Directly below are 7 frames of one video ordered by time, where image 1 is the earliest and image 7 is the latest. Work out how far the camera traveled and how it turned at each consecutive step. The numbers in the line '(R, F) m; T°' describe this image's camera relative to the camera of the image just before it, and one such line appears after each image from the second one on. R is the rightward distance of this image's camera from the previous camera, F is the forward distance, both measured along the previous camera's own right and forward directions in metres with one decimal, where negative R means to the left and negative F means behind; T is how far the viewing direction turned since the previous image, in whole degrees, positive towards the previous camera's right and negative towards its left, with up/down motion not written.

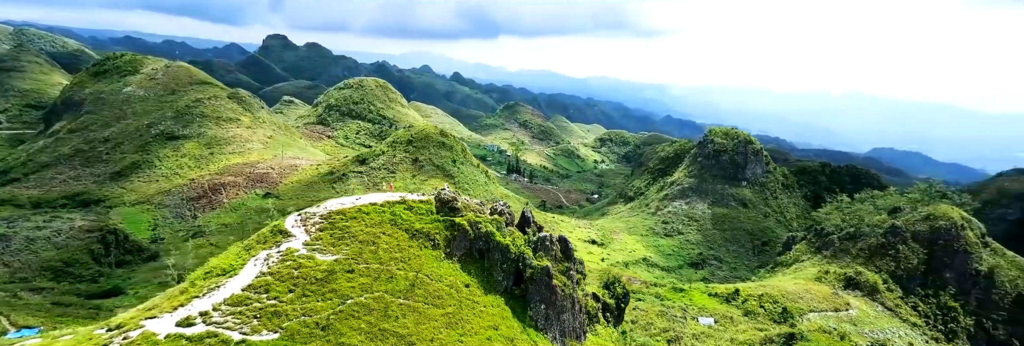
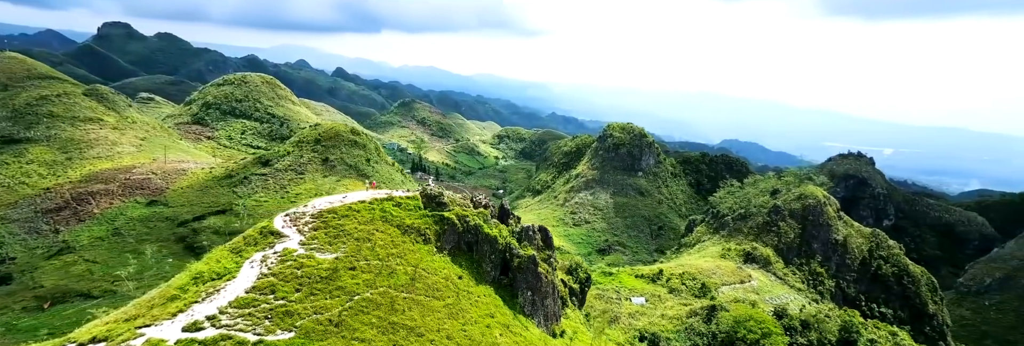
(-3.4, -1.2) m; +9°
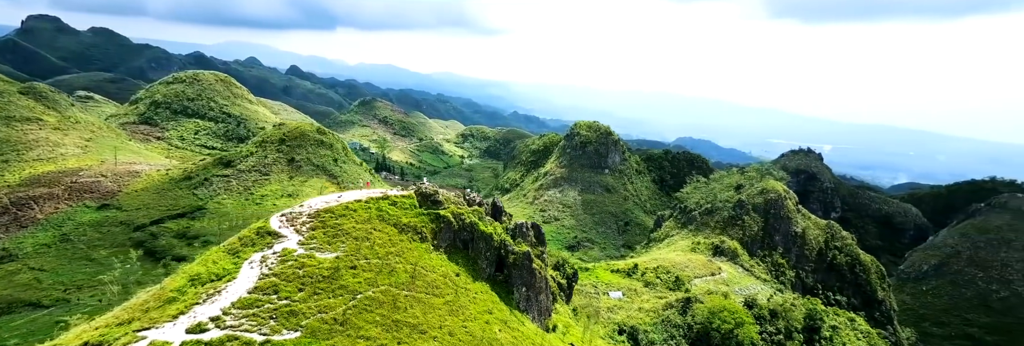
(-1.2, -0.5) m; +3°
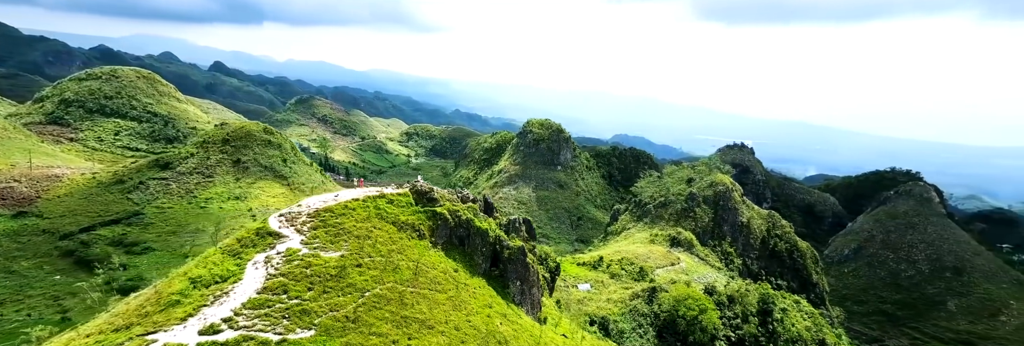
(-2.0, -0.7) m; +5°
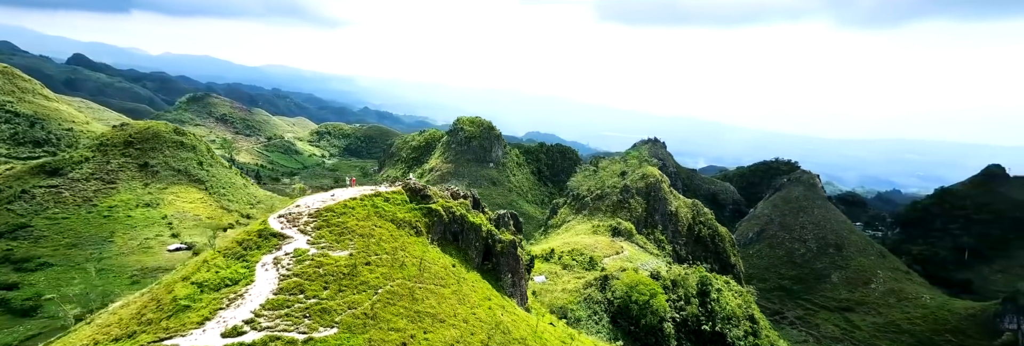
(-3.1, -1.0) m; +7°
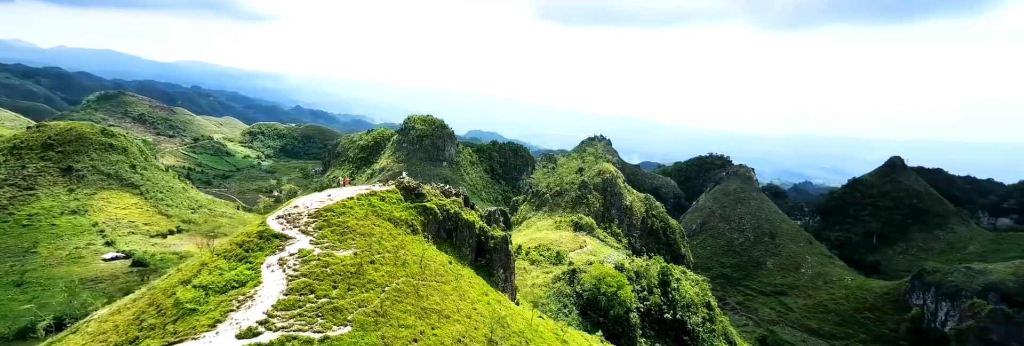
(-2.1, -0.7) m; +5°
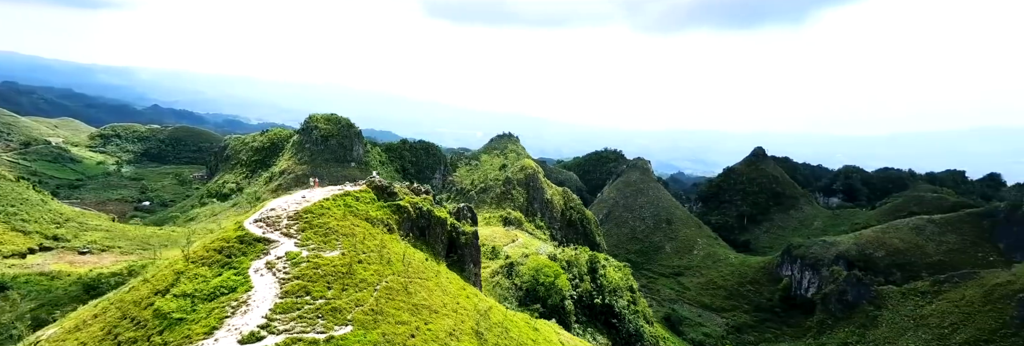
(-3.0, -1.1) m; +10°
